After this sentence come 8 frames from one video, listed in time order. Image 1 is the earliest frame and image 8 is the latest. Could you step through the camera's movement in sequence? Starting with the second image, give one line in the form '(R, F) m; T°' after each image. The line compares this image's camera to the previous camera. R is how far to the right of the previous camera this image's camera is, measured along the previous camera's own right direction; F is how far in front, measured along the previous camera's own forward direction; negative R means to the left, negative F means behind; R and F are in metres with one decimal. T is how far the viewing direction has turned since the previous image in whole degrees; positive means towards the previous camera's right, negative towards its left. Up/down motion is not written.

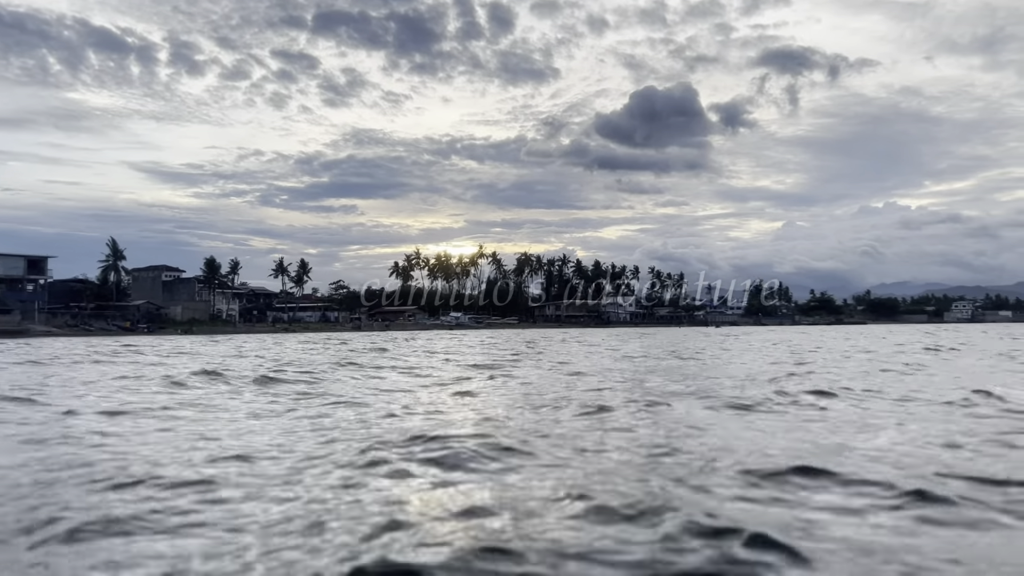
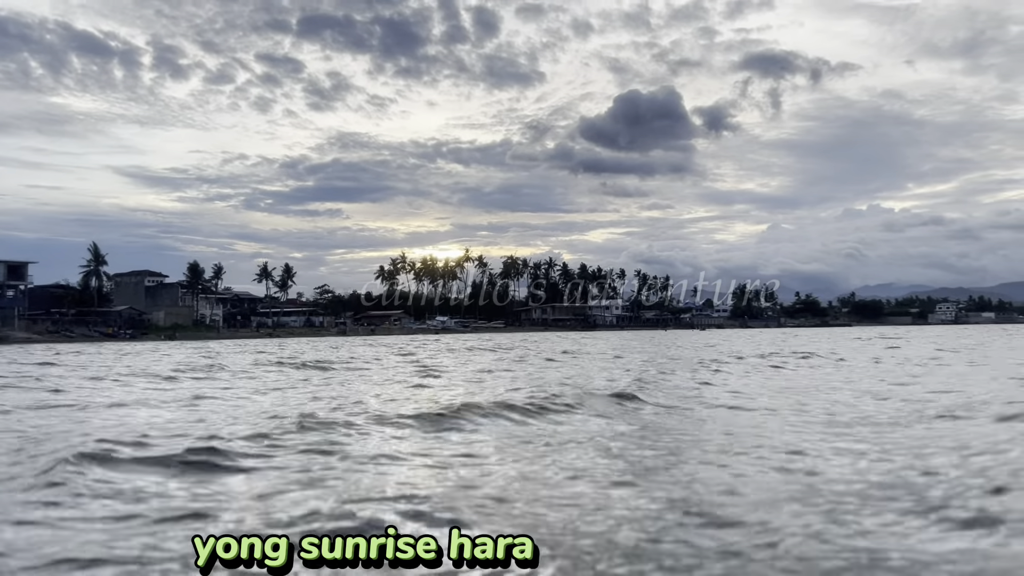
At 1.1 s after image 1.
(0.0, 0.0) m; +1°
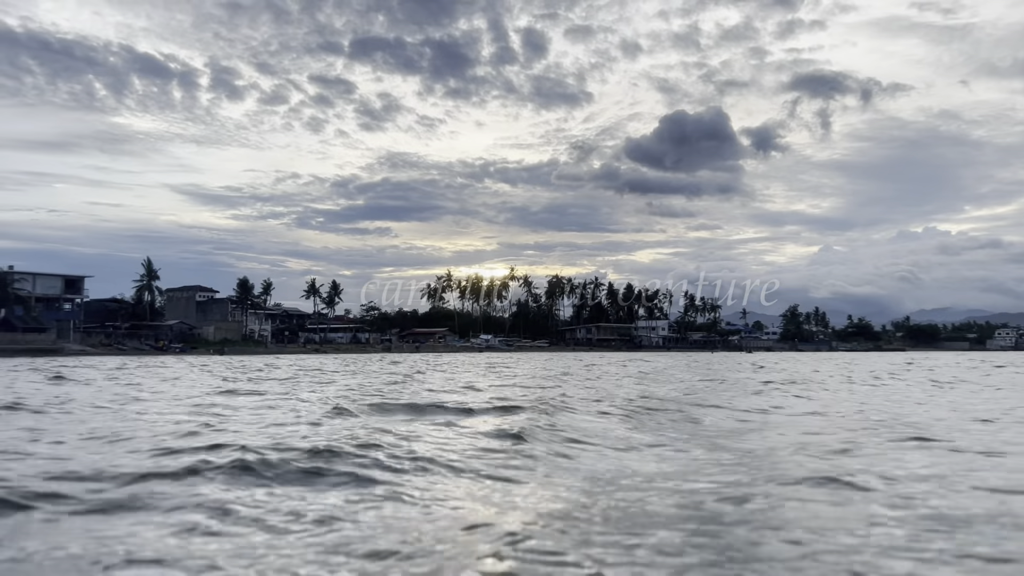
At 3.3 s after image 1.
(+0.4, 0.0) m; -3°
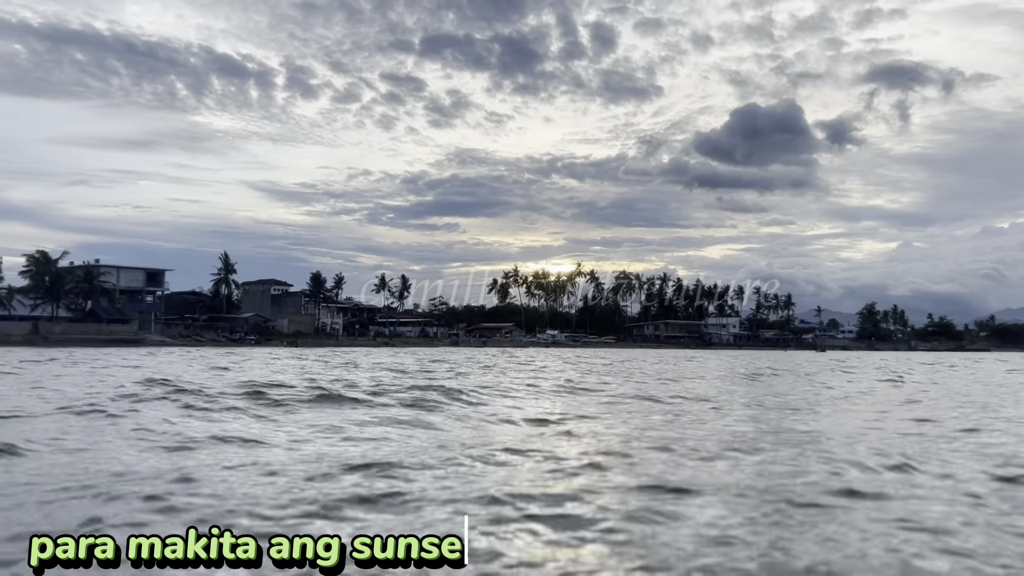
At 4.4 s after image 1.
(+0.3, -0.2) m; -5°
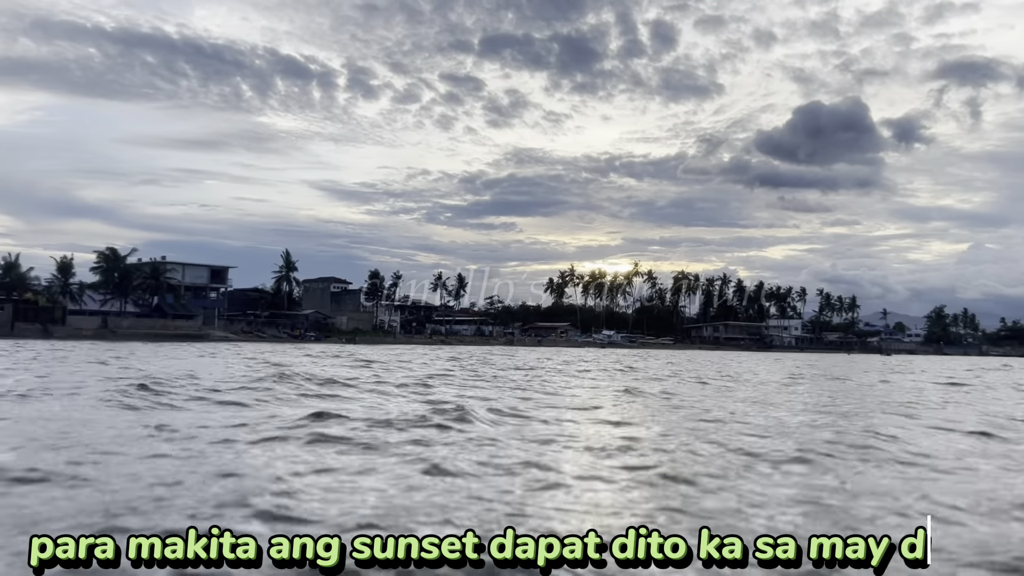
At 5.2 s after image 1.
(+0.3, 0.0) m; -4°
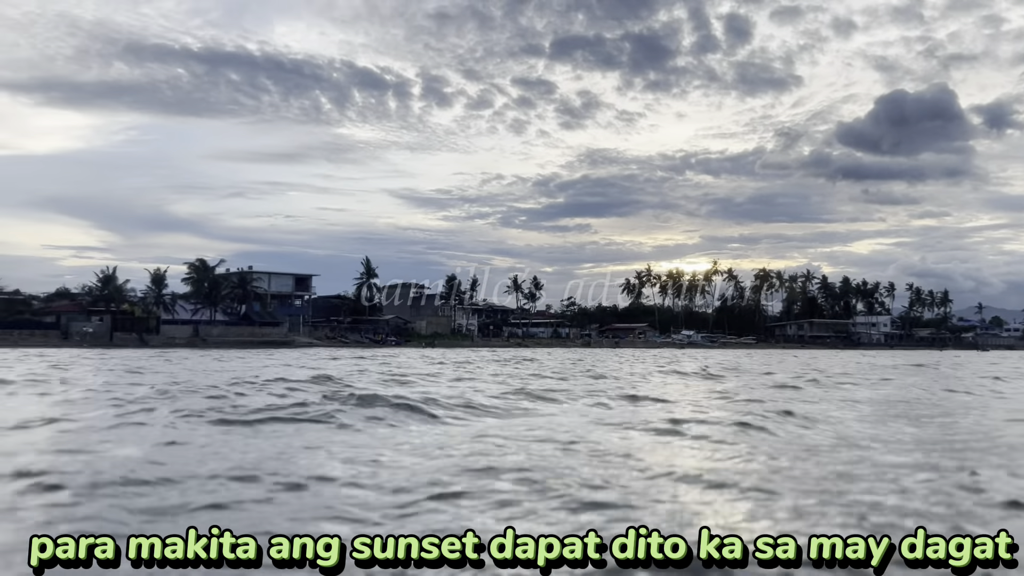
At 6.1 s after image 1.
(+0.3, -0.3) m; -5°
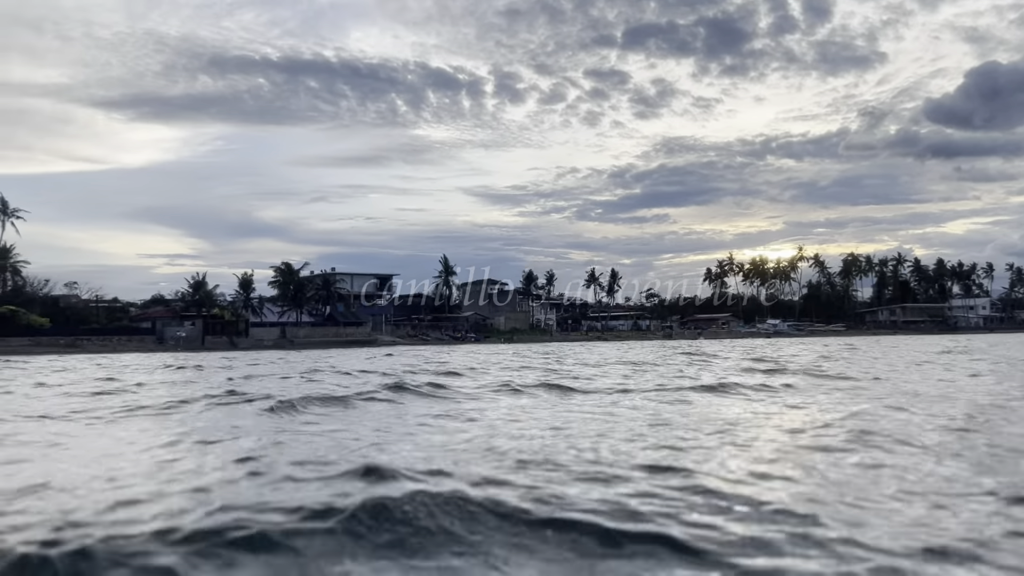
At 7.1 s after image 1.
(+0.3, -0.1) m; -5°
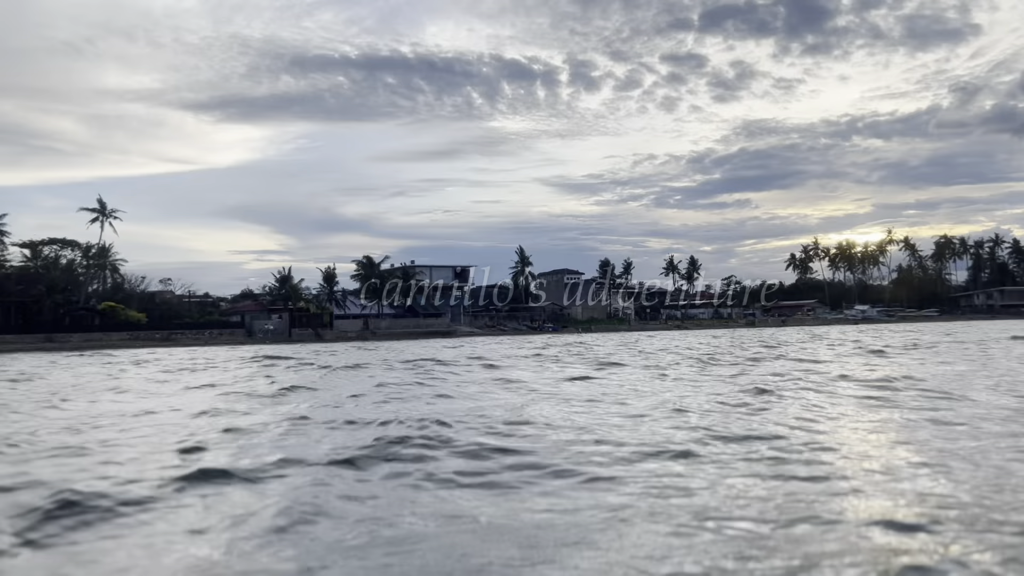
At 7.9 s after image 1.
(+0.1, -0.1) m; -5°
